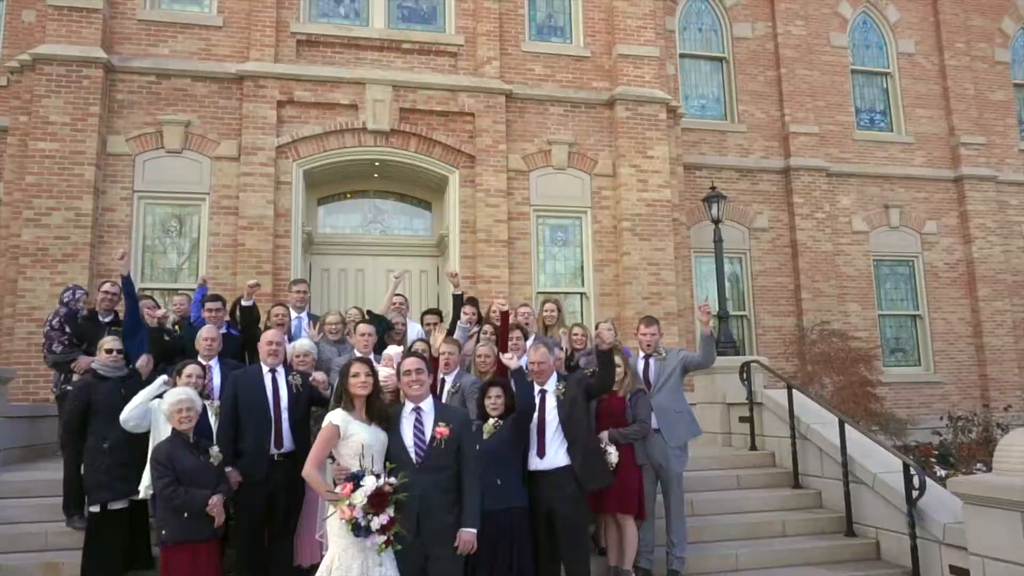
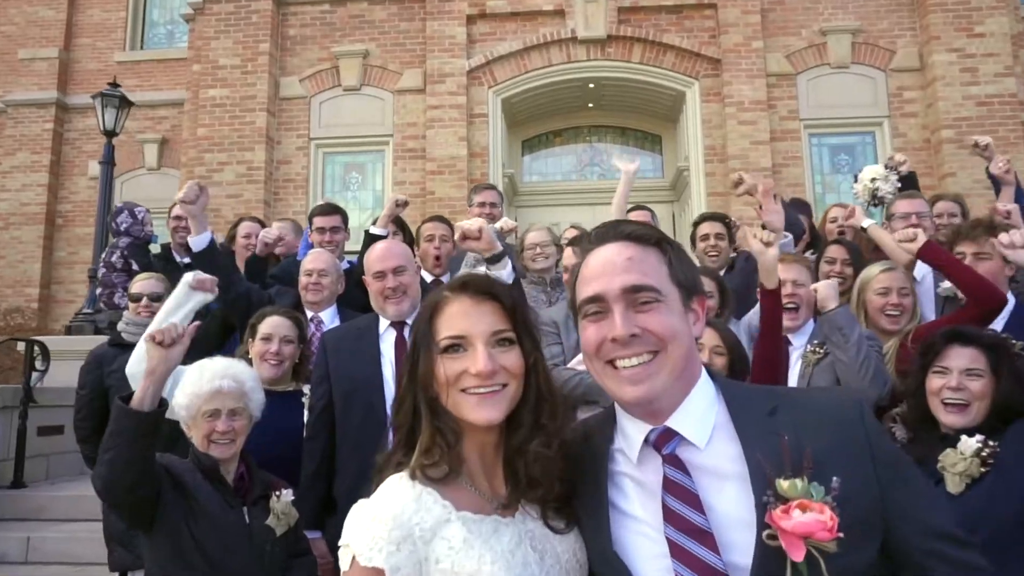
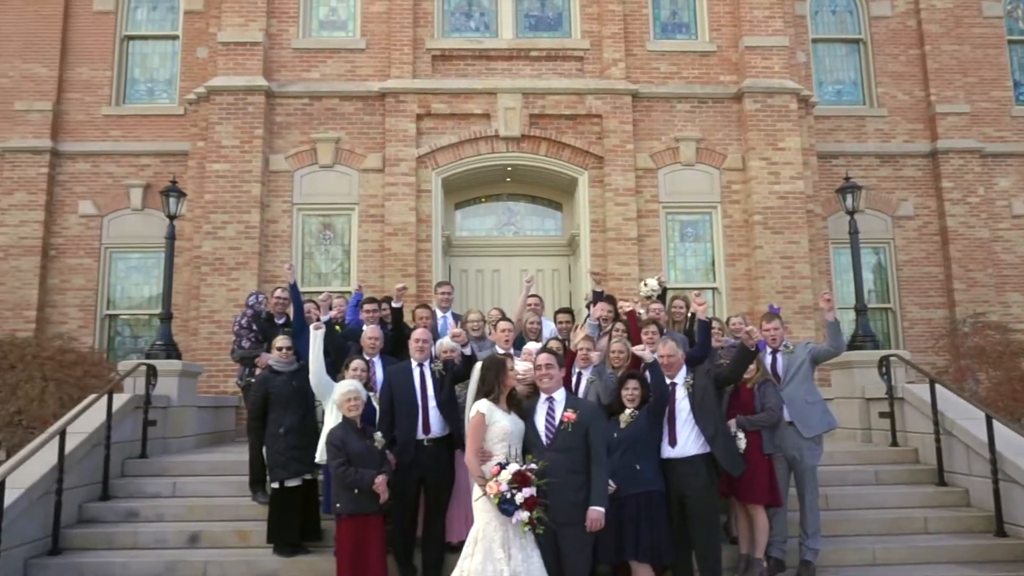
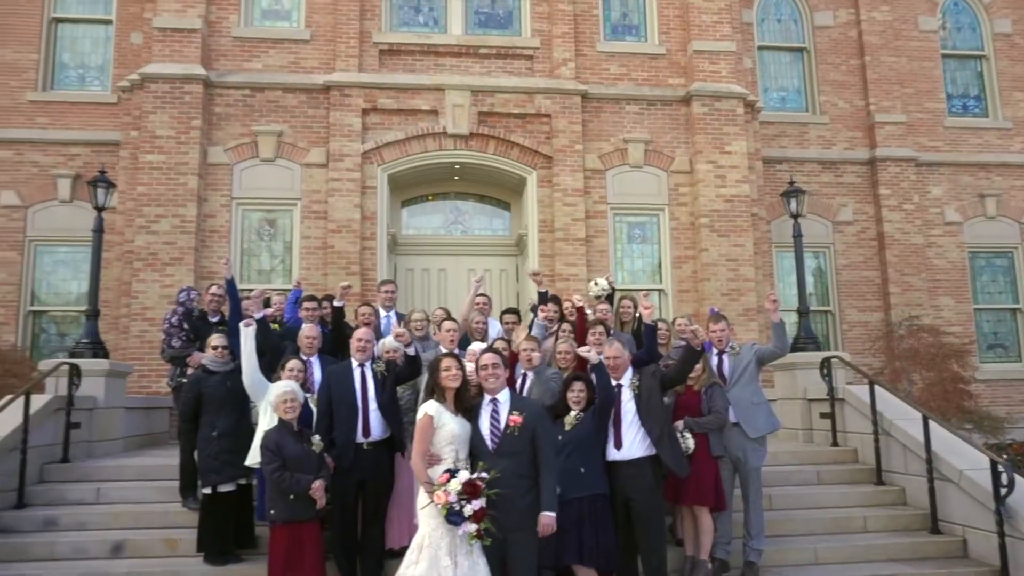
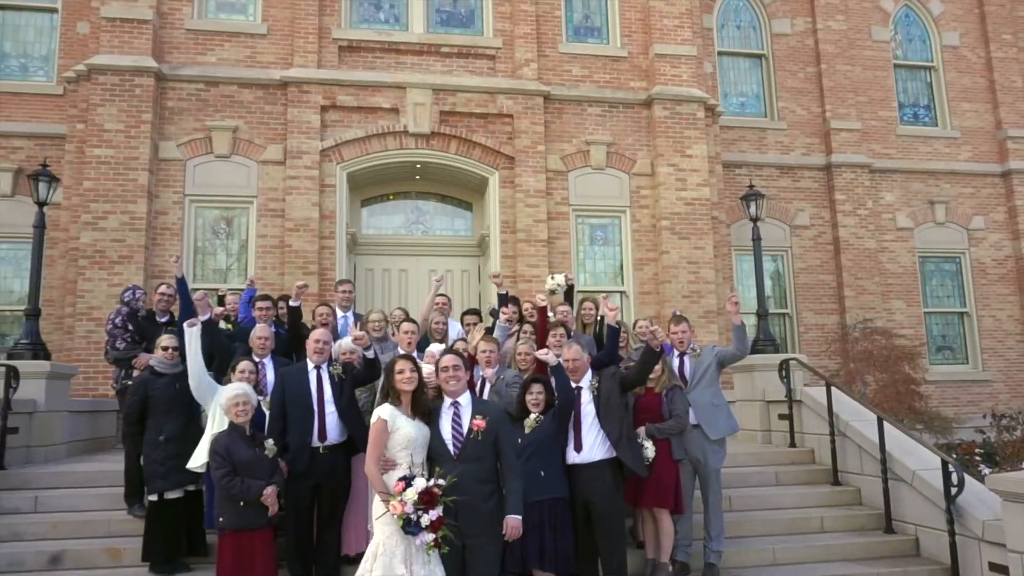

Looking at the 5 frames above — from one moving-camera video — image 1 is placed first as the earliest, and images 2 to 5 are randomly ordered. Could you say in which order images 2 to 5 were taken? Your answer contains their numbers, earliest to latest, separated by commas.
5, 4, 3, 2
